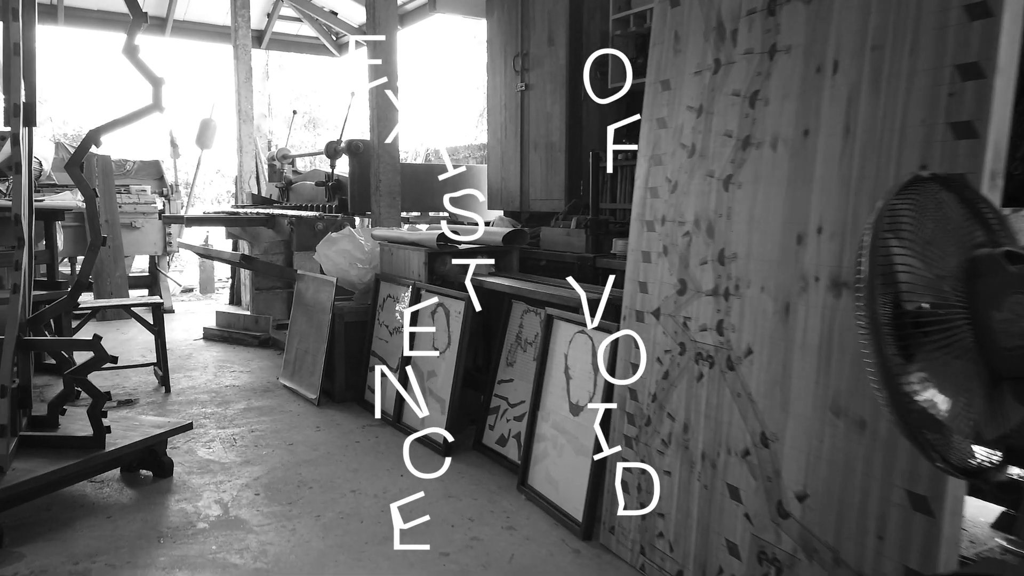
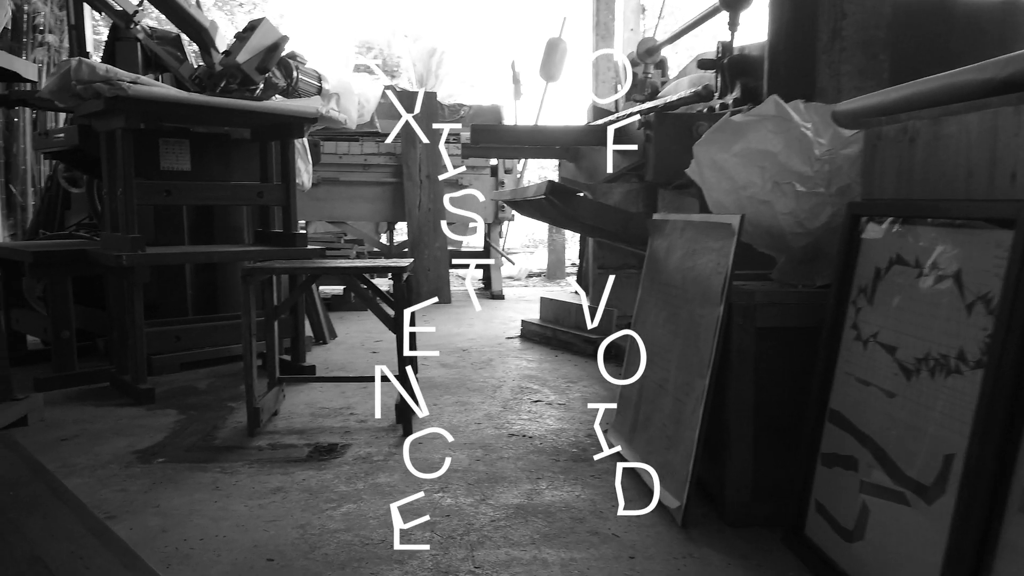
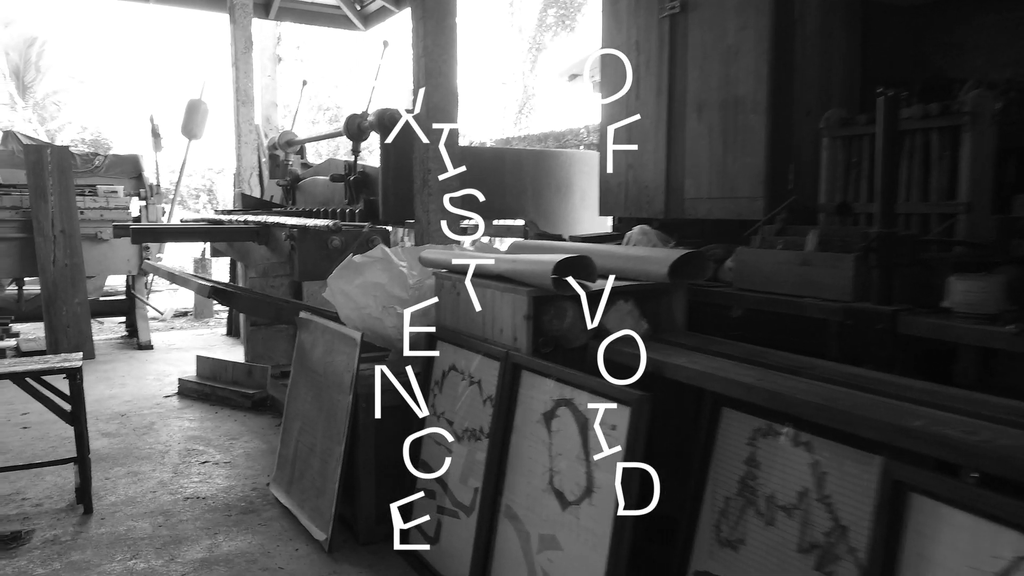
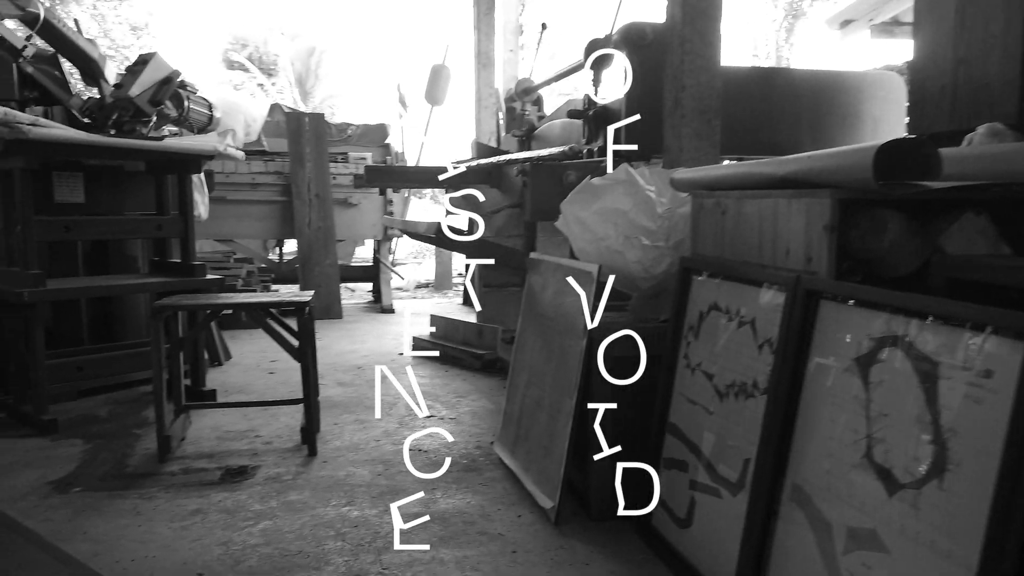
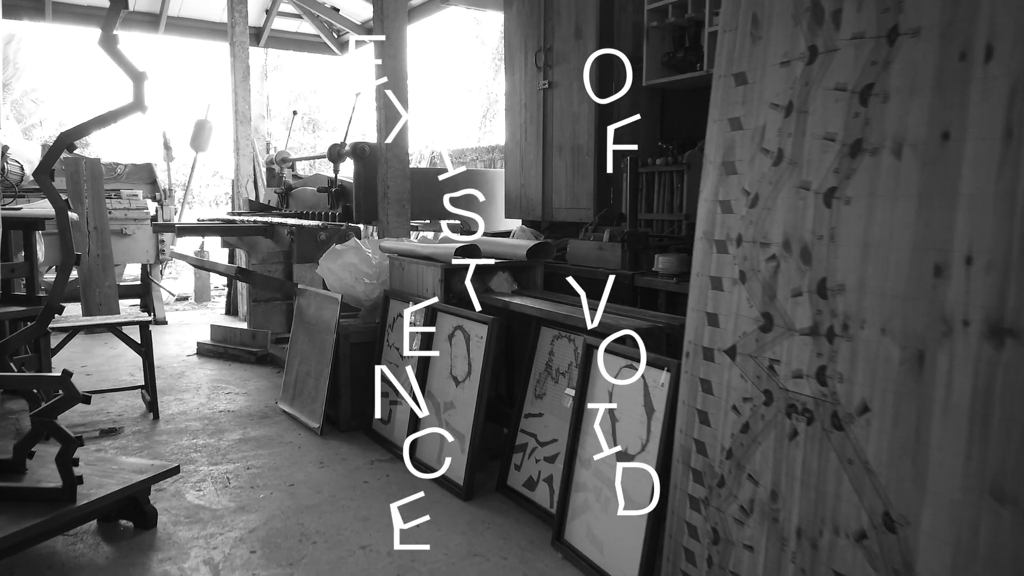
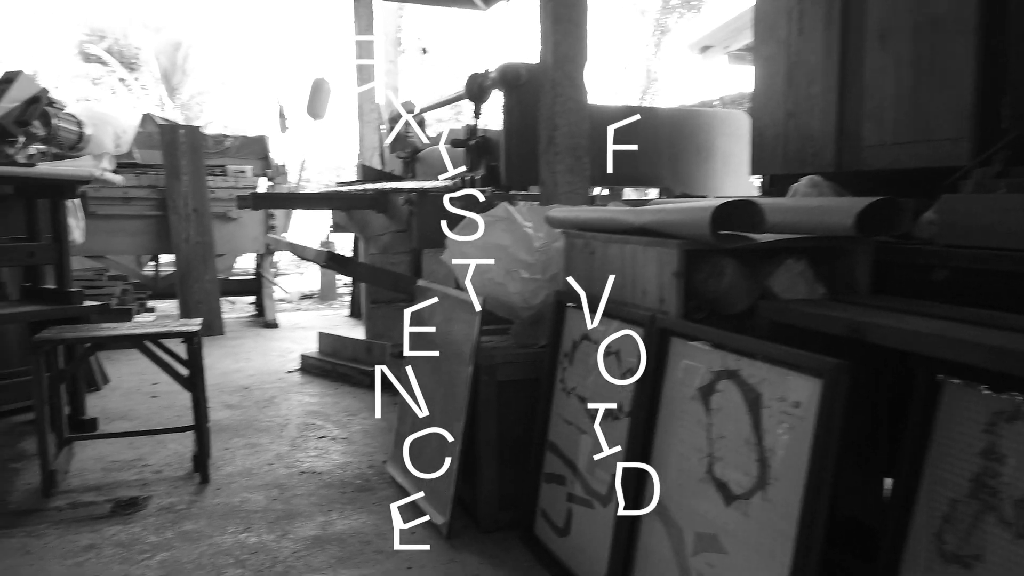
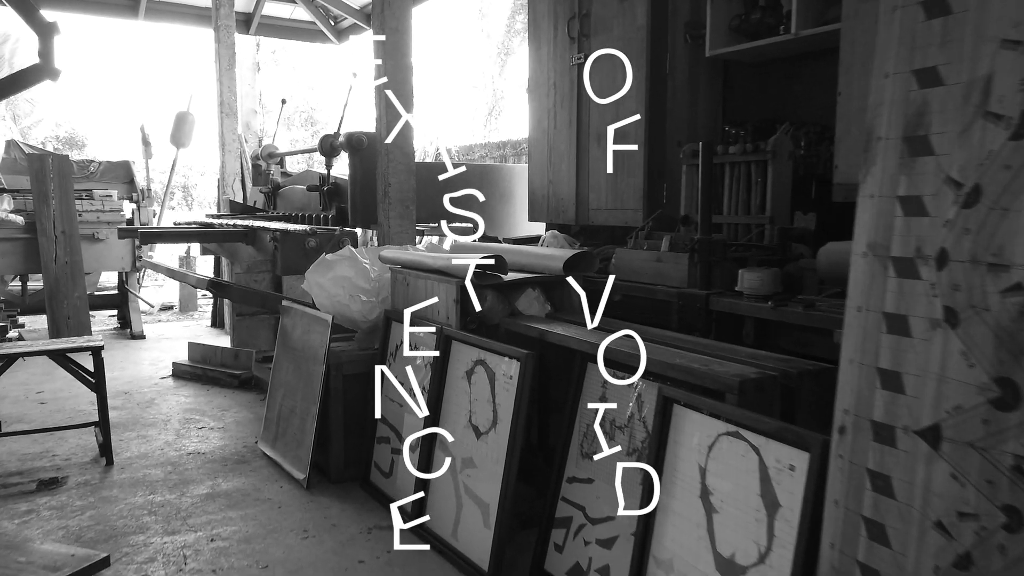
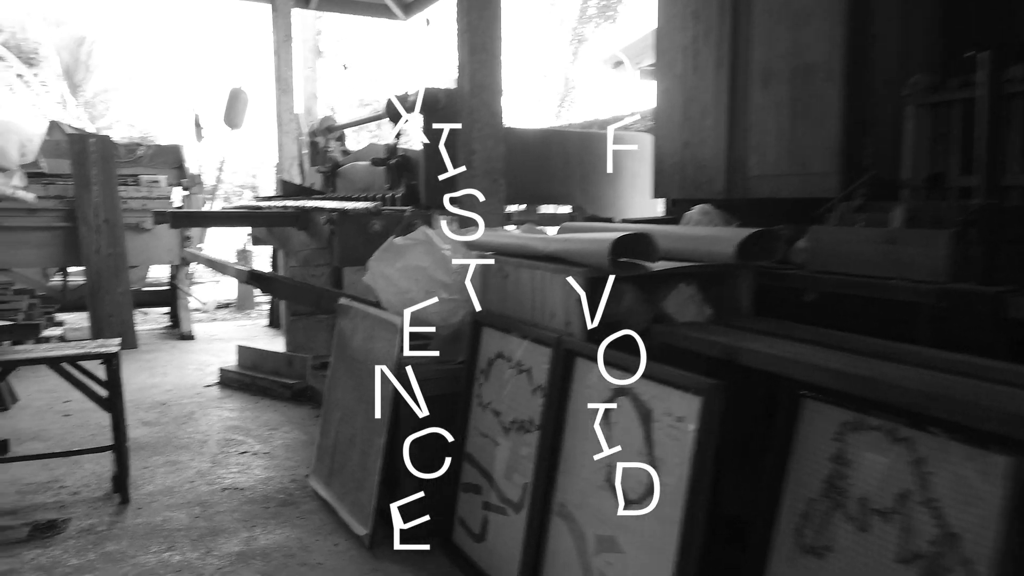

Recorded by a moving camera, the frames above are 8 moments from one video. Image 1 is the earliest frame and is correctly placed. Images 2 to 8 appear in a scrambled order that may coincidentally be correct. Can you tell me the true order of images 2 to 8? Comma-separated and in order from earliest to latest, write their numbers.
5, 7, 3, 8, 6, 4, 2
